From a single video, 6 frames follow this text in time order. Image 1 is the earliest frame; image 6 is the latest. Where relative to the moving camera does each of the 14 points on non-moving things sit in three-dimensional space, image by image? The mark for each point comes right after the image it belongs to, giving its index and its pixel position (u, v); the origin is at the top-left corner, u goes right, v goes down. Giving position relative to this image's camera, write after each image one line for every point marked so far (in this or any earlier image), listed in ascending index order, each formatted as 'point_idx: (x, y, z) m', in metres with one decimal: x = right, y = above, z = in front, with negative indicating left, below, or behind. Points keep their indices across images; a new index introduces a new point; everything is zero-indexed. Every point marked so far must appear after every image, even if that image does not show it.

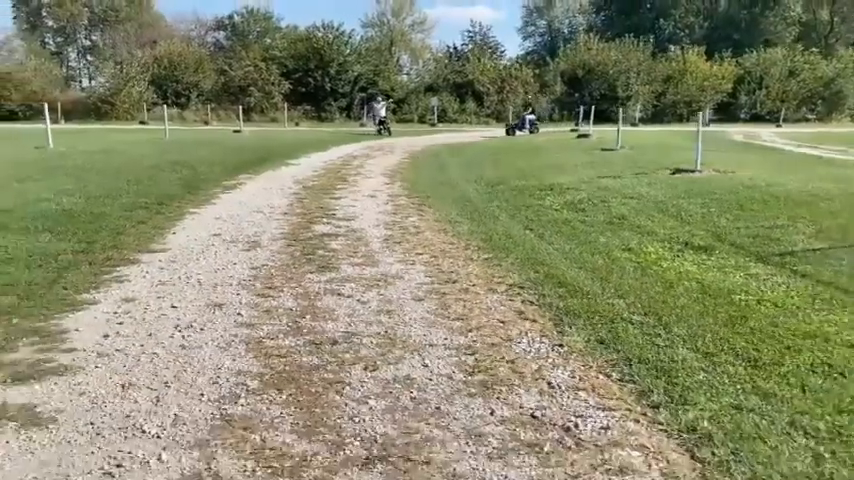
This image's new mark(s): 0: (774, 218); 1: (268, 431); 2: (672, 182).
0: (+4.6, +0.3, +9.9) m
1: (-0.8, -1.0, +4.0) m
2: (+4.6, +1.1, +14.2) m
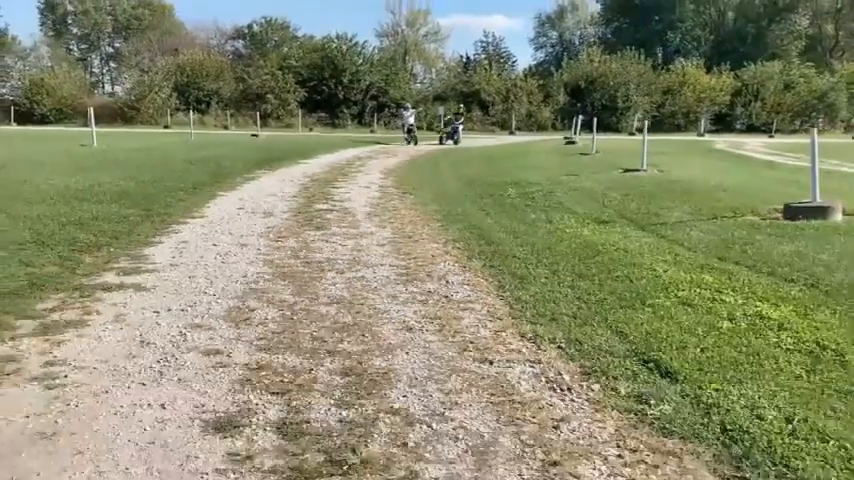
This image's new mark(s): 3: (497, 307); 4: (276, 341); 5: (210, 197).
0: (+4.2, +0.6, +12.8) m
1: (-1.3, -0.5, +7.0) m
2: (+4.3, +1.4, +17.1) m
3: (+0.6, -0.6, +6.6) m
4: (-1.1, -0.7, +5.5) m
5: (-3.9, +0.8, +13.8) m
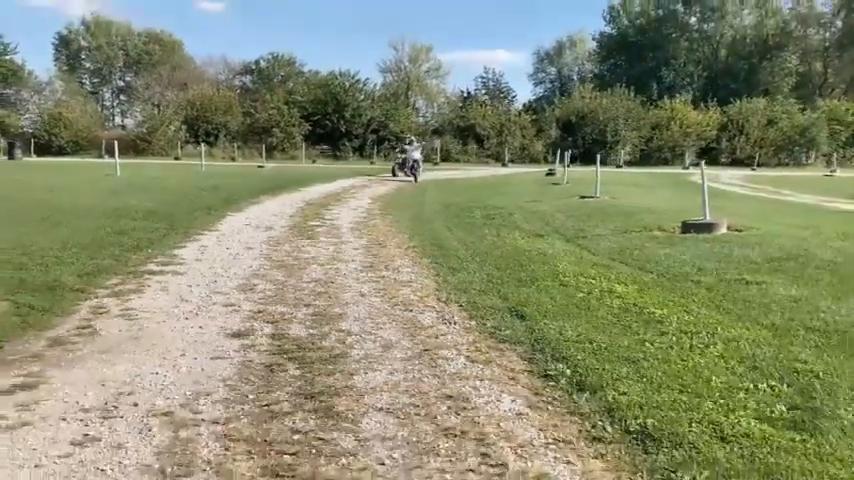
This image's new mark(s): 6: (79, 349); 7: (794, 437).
0: (+3.6, +0.4, +15.6) m
1: (-1.9, -0.5, +9.7) m
2: (+3.8, +0.9, +20.0) m
3: (0.0, -0.6, +9.4) m
4: (-1.7, -0.7, +8.3) m
5: (-4.5, +0.5, +16.6) m
6: (-2.9, -0.9, +6.4) m
7: (+2.3, -1.2, +4.6) m
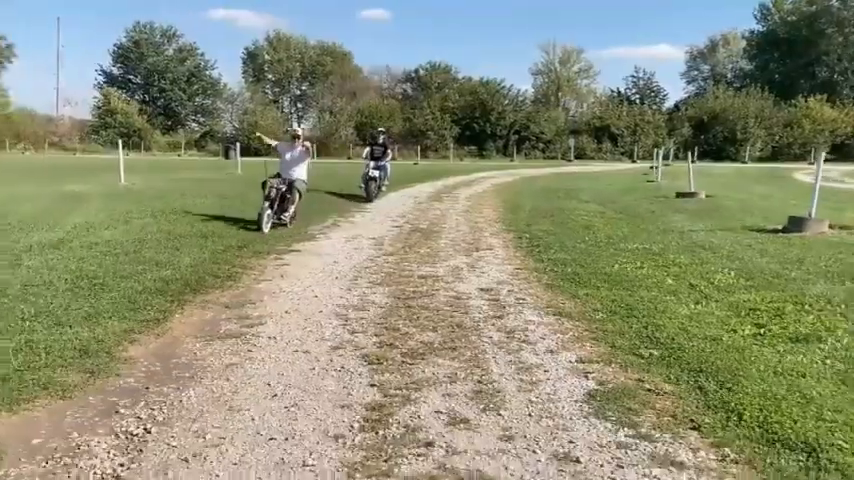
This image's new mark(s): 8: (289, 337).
0: (+6.4, +1.4, +23.4) m
1: (-0.3, +0.7, +18.8) m
2: (+7.4, +2.0, +27.6) m
3: (+1.6, +0.5, +18.0) m
4: (-0.3, +0.5, +17.3) m
5: (-1.3, +1.7, +26.0) m
6: (-1.9, +0.3, +15.7) m
7: (+2.8, -0.1, +12.9) m
8: (-1.3, -0.9, +6.9) m
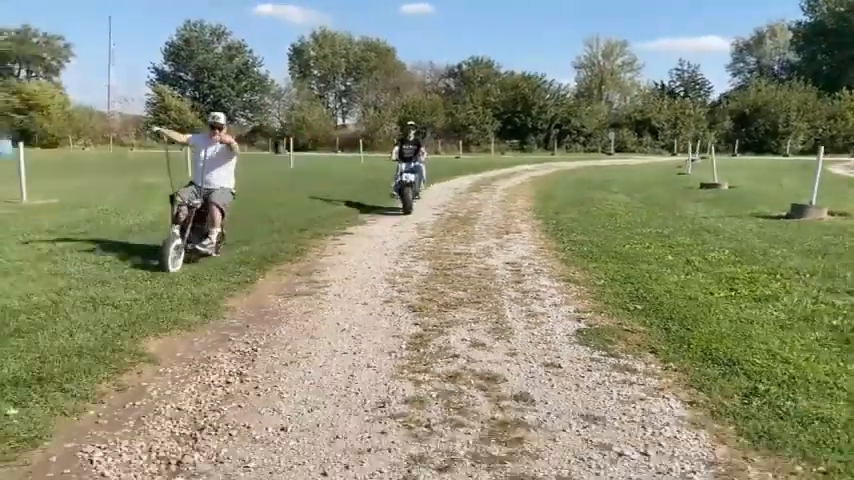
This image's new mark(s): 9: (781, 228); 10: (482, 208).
0: (+7.7, +1.8, +24.8) m
1: (+0.8, +1.0, +20.5) m
2: (+8.9, +2.4, +28.9) m
3: (+2.6, +0.9, +19.7) m
4: (+0.6, +0.8, +19.1) m
5: (+0.1, +2.1, +27.8) m
6: (-1.0, +0.6, +17.5) m
7: (+3.5, +0.2, +14.5) m
8: (-0.9, -0.6, +8.8) m
9: (+6.3, +0.2, +13.5) m
10: (+1.3, +0.8, +19.0) m
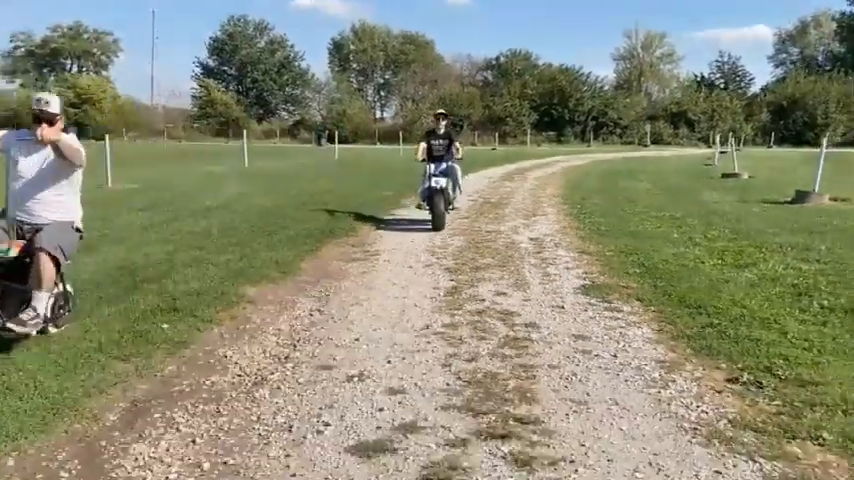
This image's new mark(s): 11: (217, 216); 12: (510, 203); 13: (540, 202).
0: (+8.9, +2.2, +26.1) m
1: (+1.9, +1.5, +22.3) m
2: (+10.4, +2.8, +30.2) m
3: (+3.6, +1.3, +21.3) m
4: (+1.7, +1.3, +20.8) m
5: (+1.5, +2.6, +29.6) m
6: (-0.1, +1.0, +19.4) m
7: (+4.3, +0.6, +16.1) m
8: (-0.4, -0.3, +10.6) m
9: (+7.0, +0.6, +14.9) m
10: (+2.3, +1.2, +20.7) m
11: (-4.0, +0.5, +14.2) m
12: (+2.0, +0.9, +18.5) m
13: (+2.8, +1.0, +18.9) m
